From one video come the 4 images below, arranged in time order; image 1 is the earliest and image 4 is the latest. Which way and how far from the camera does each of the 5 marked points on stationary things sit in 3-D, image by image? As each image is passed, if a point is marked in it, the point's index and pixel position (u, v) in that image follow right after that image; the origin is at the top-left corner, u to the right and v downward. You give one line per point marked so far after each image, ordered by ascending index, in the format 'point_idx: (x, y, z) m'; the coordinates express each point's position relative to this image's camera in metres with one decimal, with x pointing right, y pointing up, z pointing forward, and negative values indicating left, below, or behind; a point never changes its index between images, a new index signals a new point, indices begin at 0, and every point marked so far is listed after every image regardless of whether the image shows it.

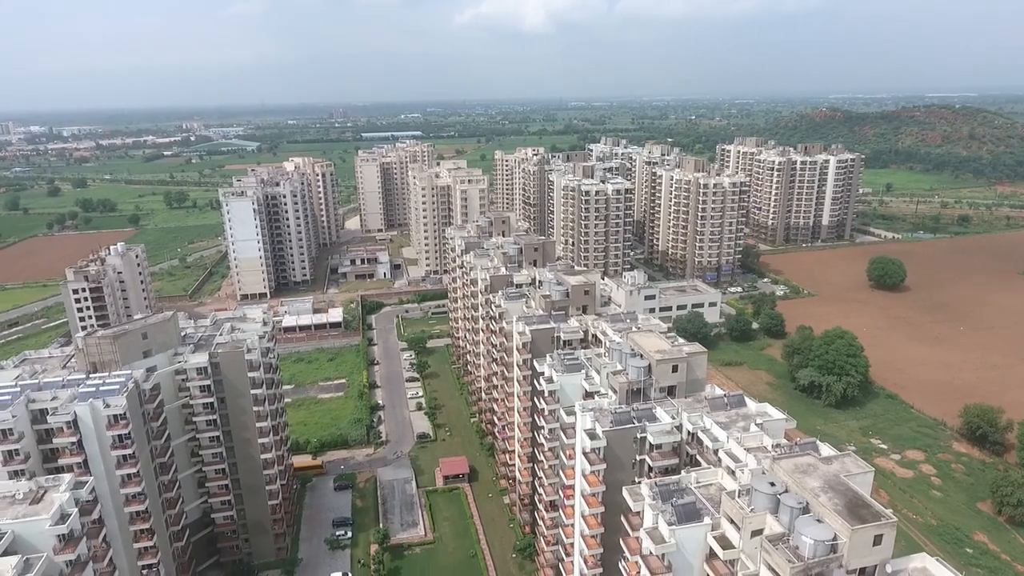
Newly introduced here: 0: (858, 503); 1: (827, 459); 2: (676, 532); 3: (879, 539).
0: (+9.2, -5.7, +16.9) m
1: (+9.4, -5.1, +19.0) m
2: (+4.7, -7.1, +18.3) m
3: (+9.3, -6.4, +16.0) m
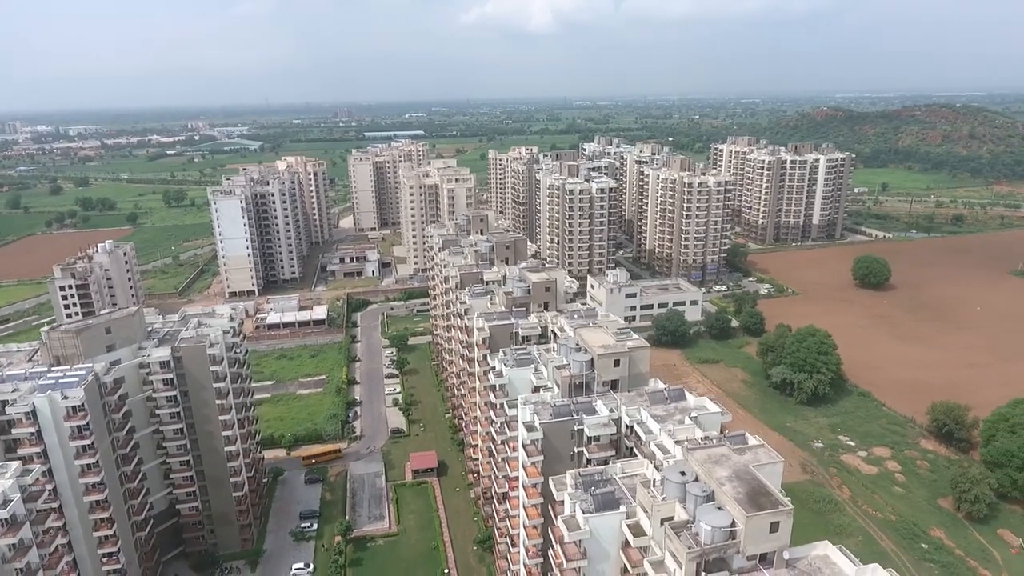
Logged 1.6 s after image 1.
0: (+6.8, -5.6, +17.3) m
1: (+7.0, -5.0, +19.5) m
2: (+2.3, -6.9, +18.8) m
3: (+6.9, -6.2, +16.5) m
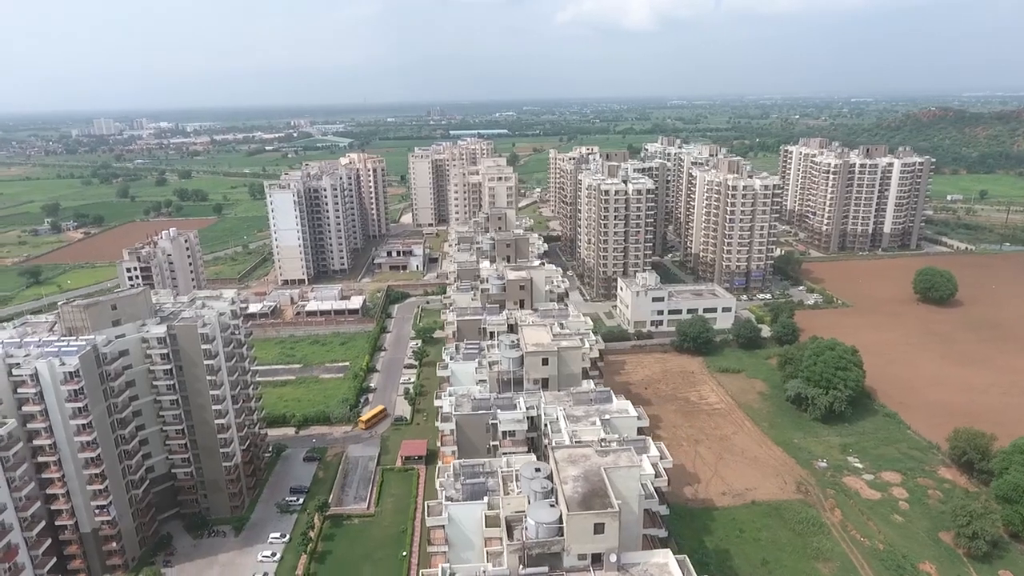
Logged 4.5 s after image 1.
0: (+2.4, -5.7, +17.4) m
1: (+2.9, -5.1, +19.5) m
2: (-1.9, -6.8, +19.5) m
3: (+2.4, -6.3, +16.6) m
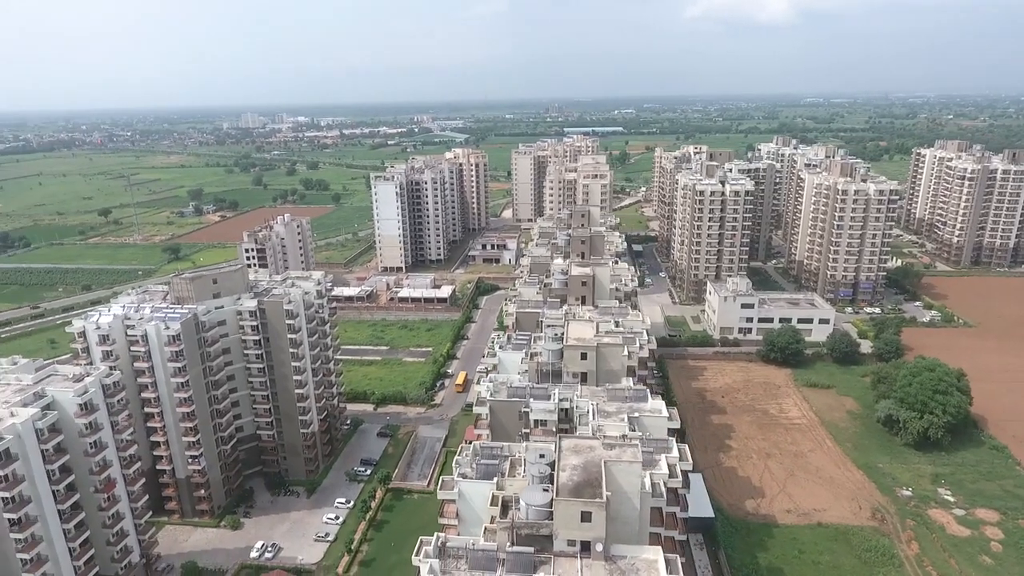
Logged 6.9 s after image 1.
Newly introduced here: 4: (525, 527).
0: (+2.3, -5.5, +17.7) m
1: (+3.2, -4.9, +19.6) m
2: (-1.6, -6.4, +20.5) m
3: (+2.1, -6.1, +16.9) m
4: (+0.3, -6.6, +17.3) m
